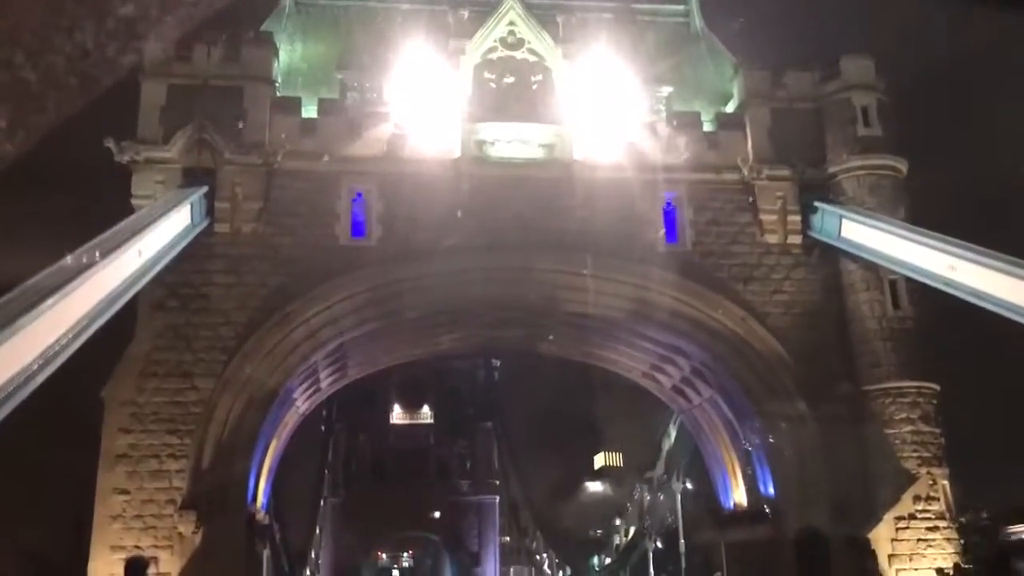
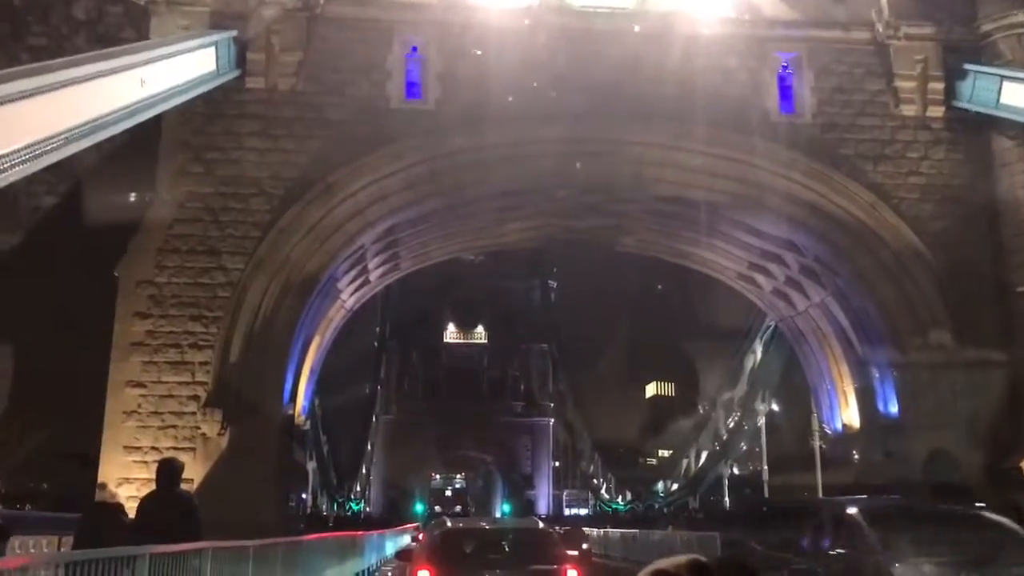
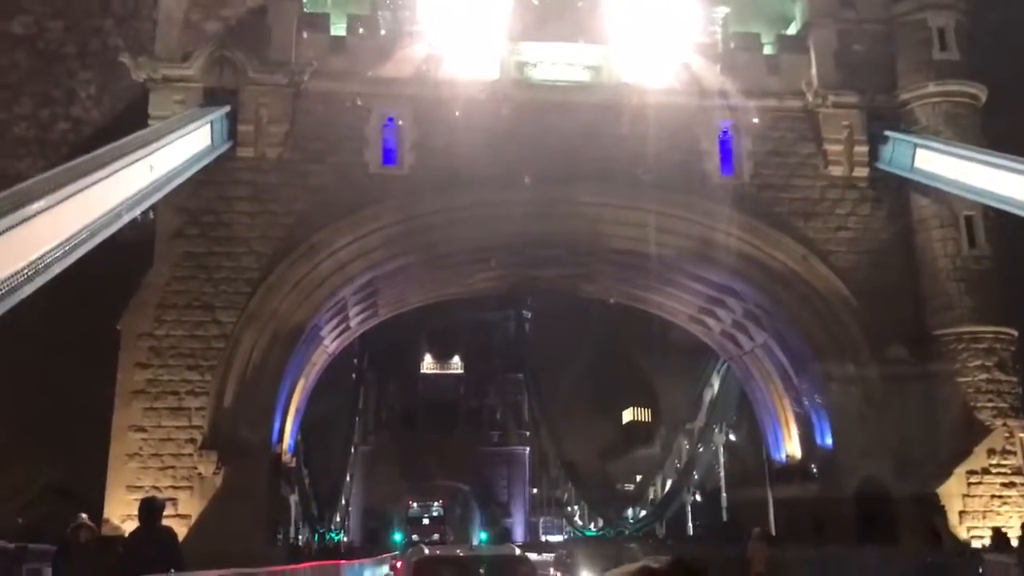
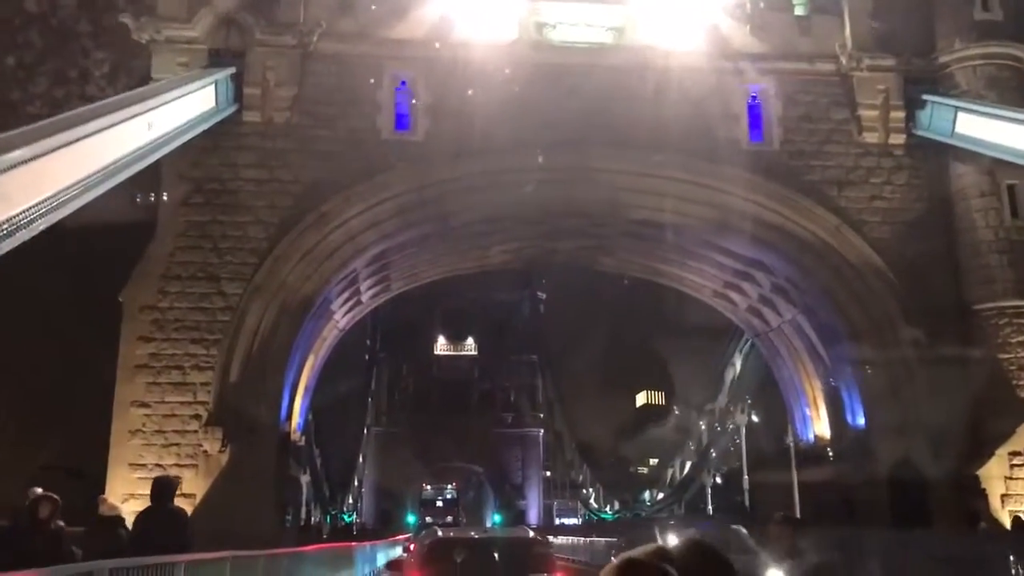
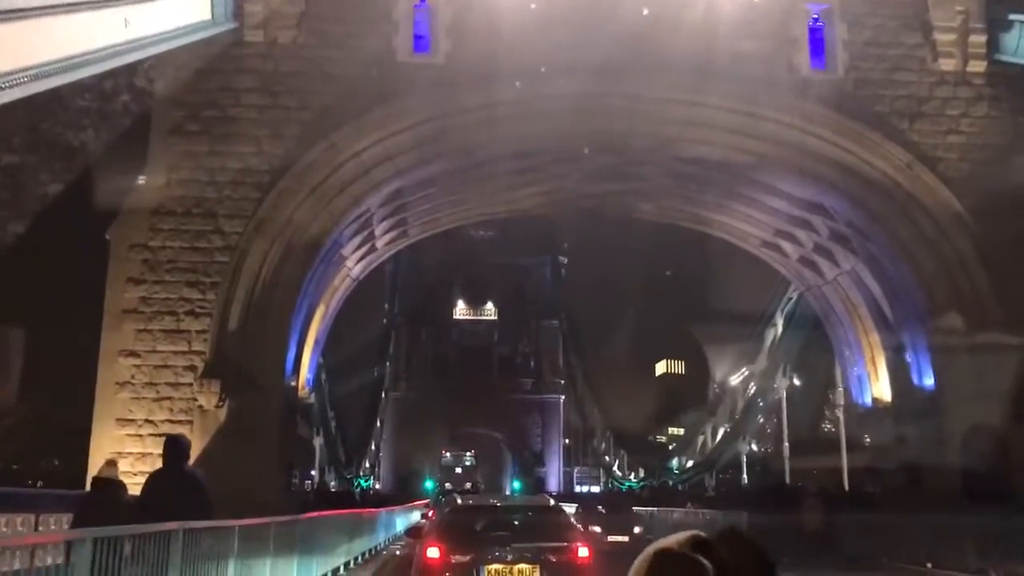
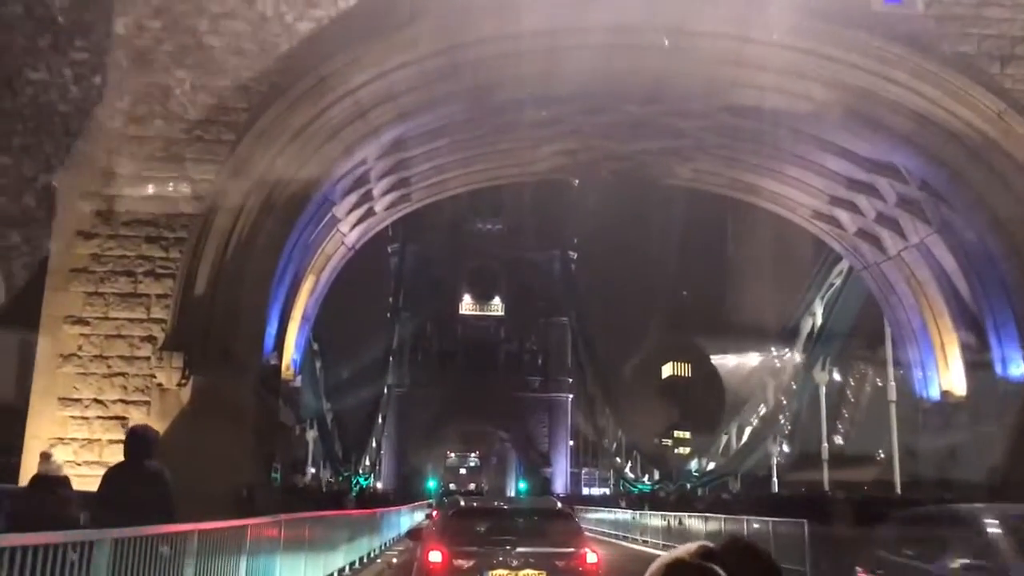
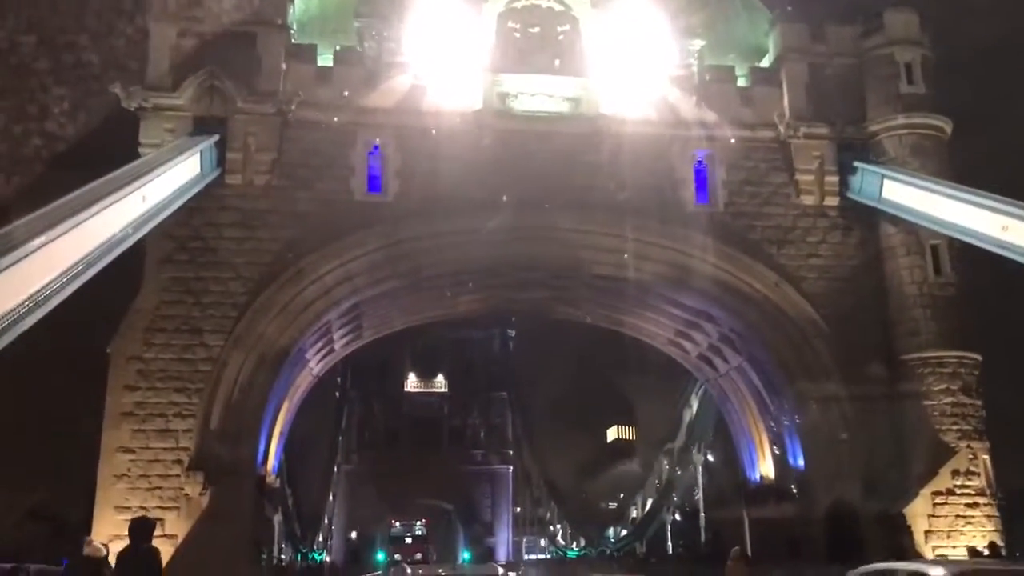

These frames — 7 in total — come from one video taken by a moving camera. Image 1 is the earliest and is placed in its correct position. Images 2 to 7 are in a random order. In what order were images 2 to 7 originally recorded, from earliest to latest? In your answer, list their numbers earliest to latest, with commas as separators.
7, 3, 4, 2, 5, 6
